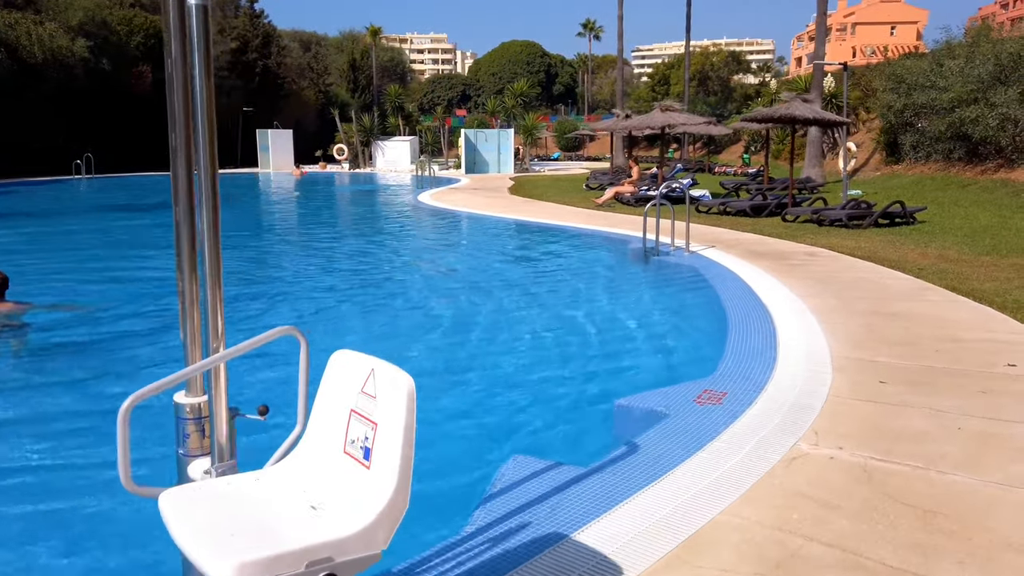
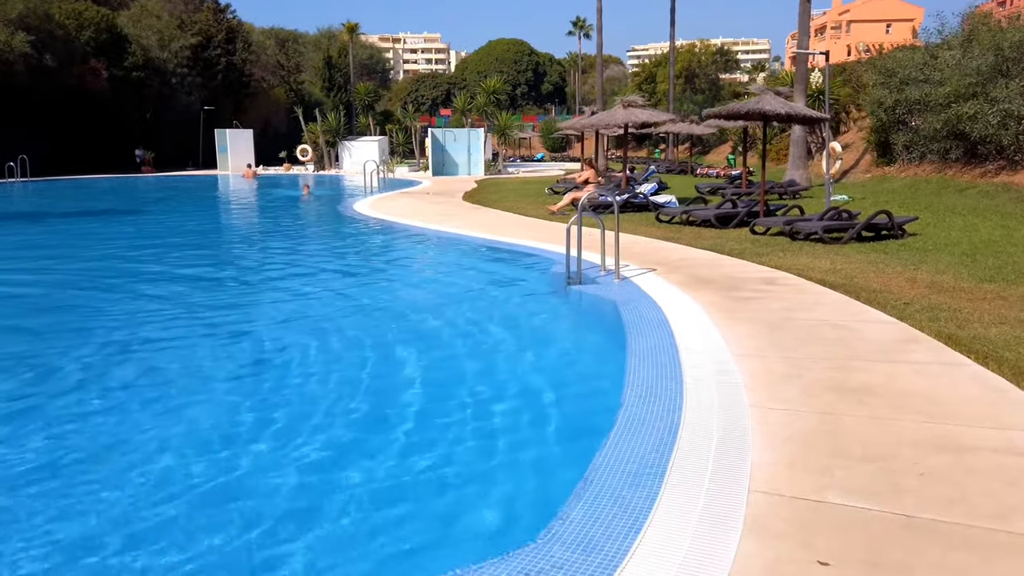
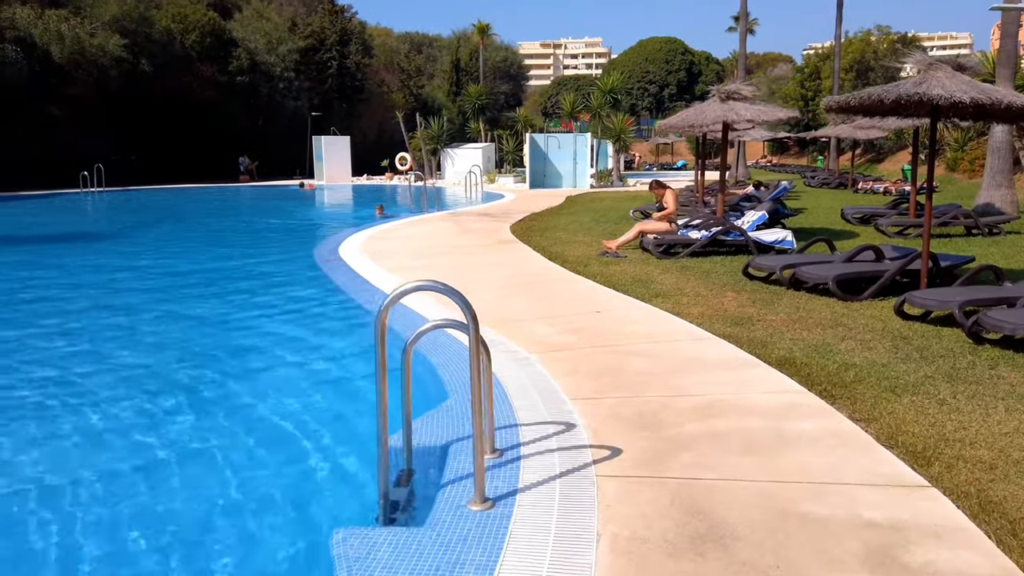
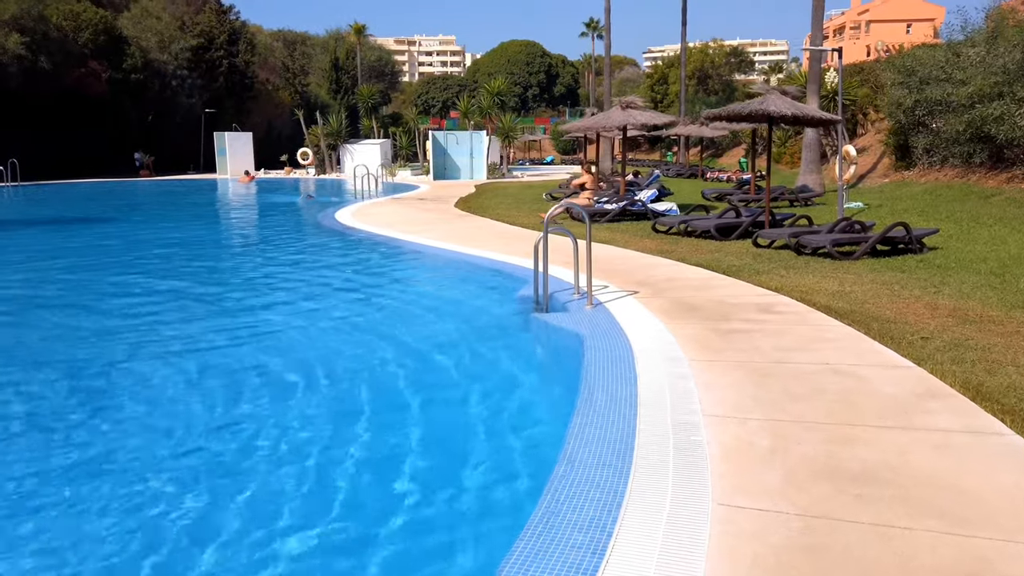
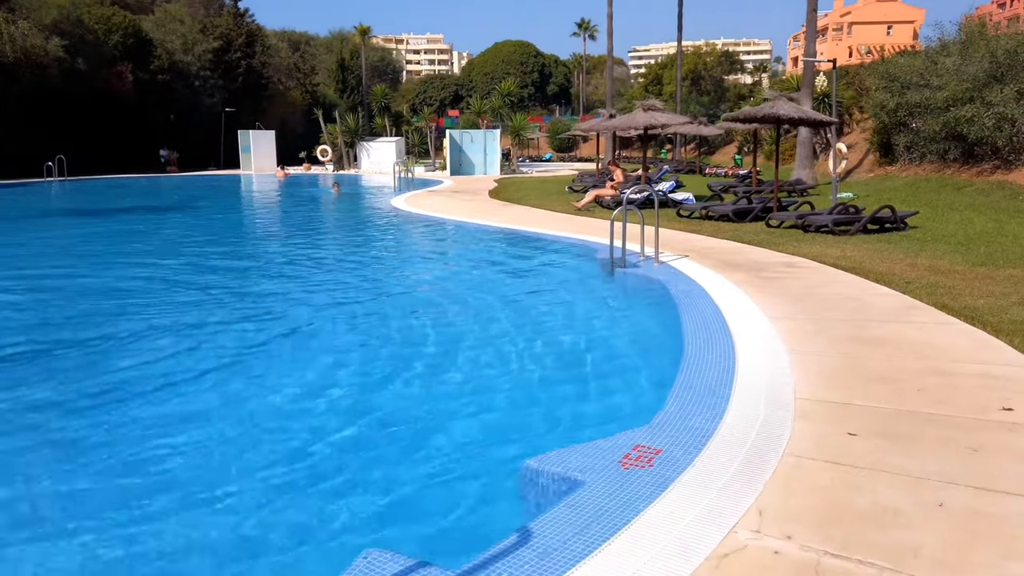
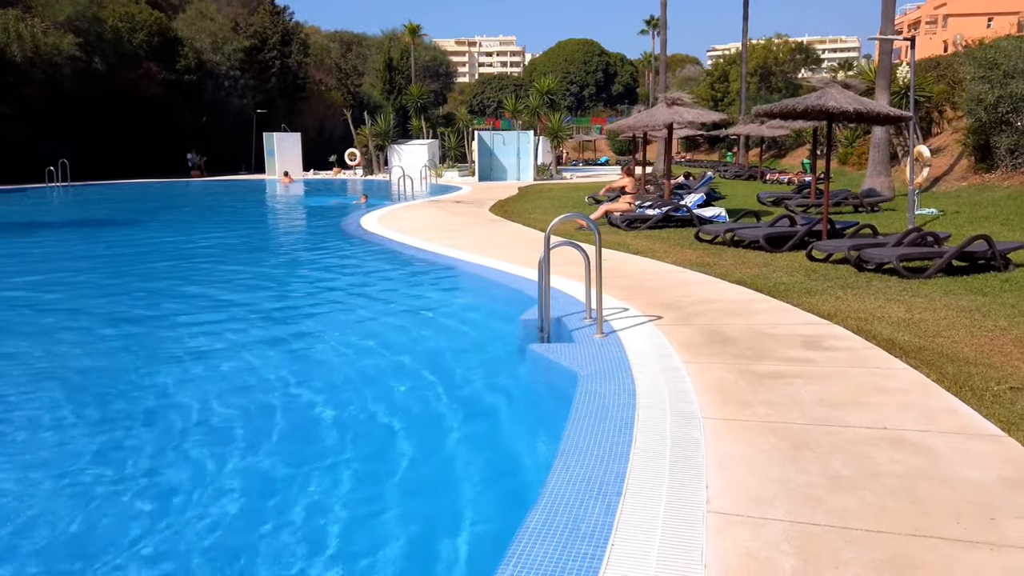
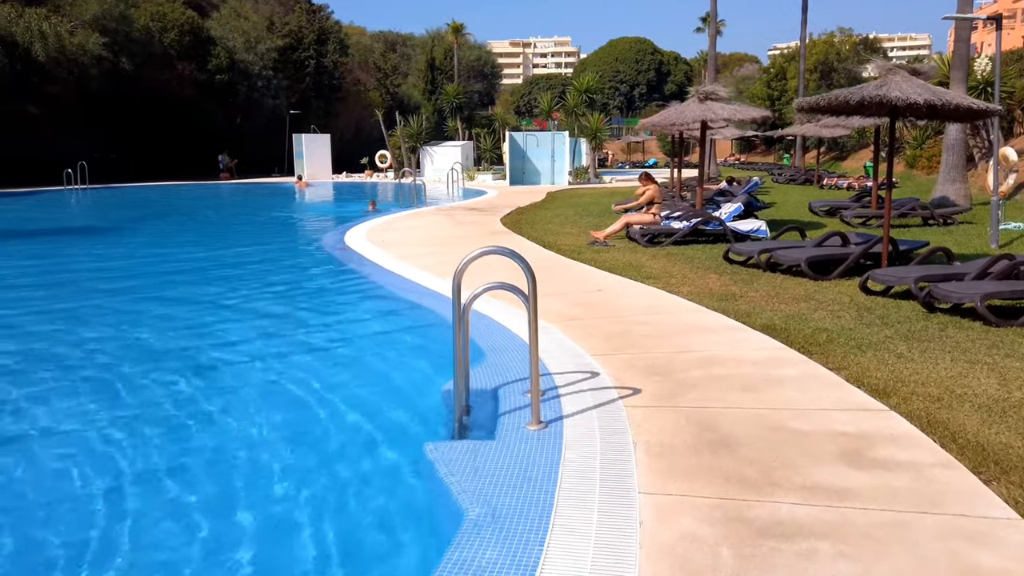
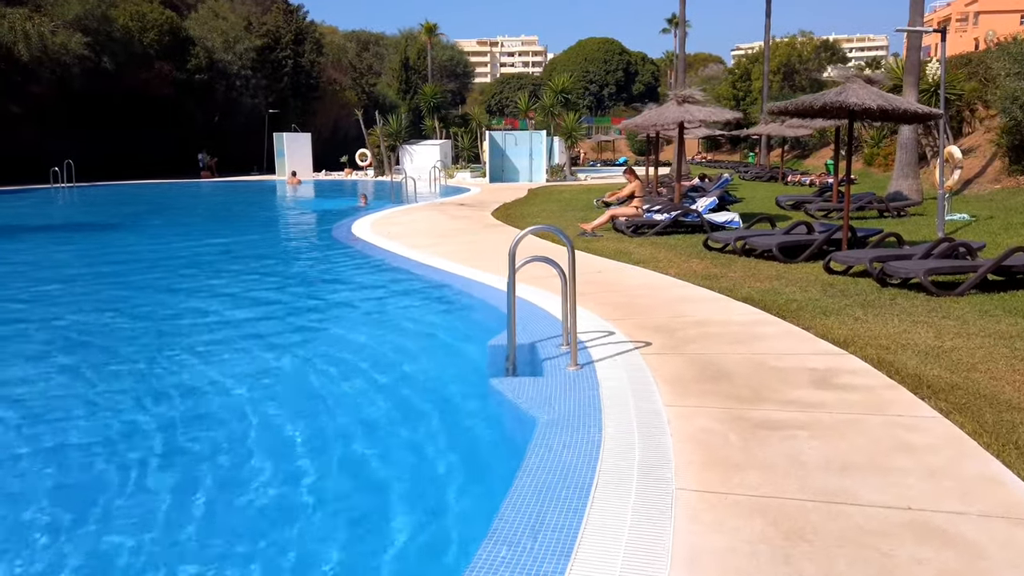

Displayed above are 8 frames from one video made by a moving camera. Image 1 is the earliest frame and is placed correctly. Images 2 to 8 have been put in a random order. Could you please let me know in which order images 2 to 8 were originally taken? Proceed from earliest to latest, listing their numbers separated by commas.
5, 2, 4, 6, 8, 7, 3
